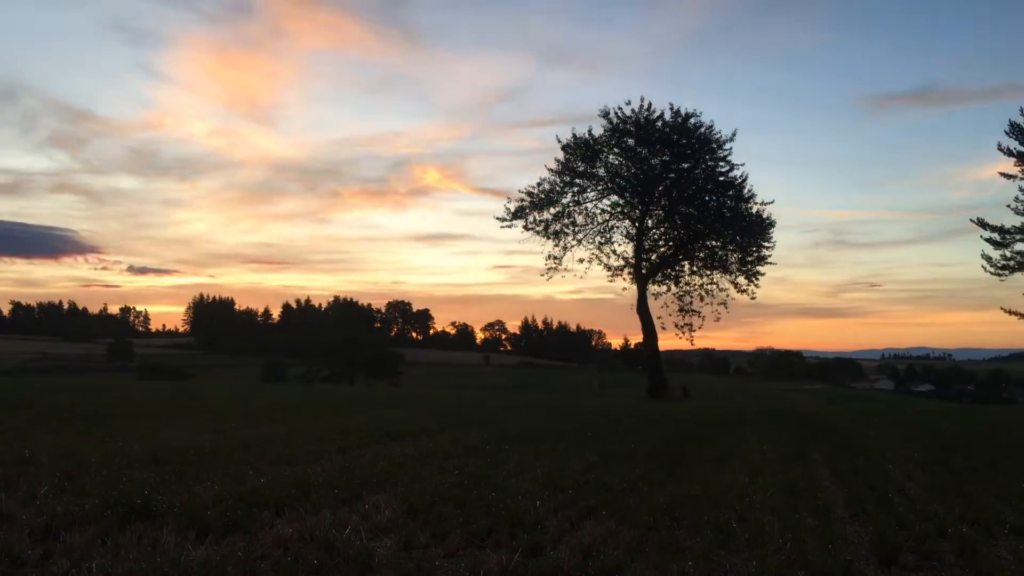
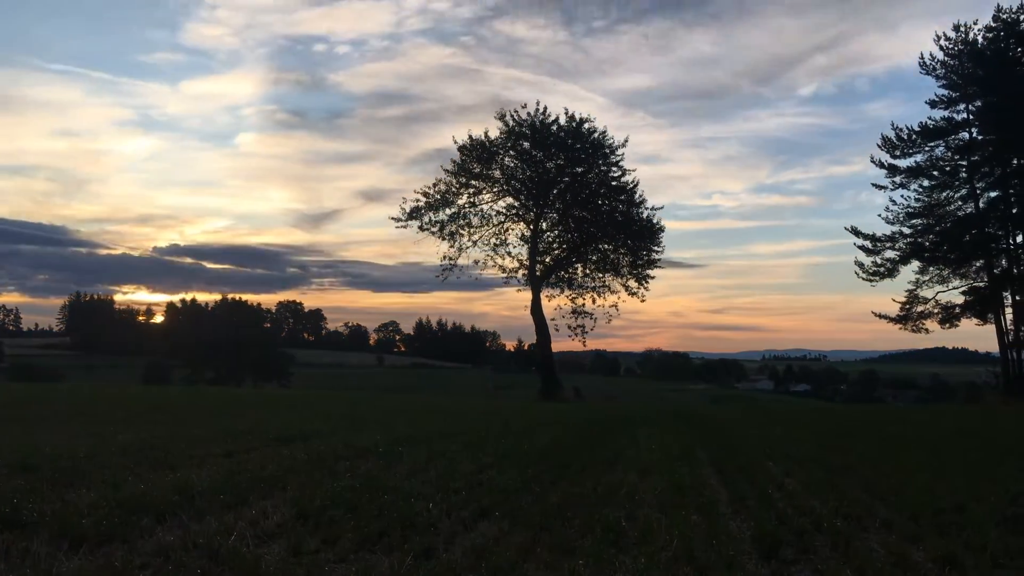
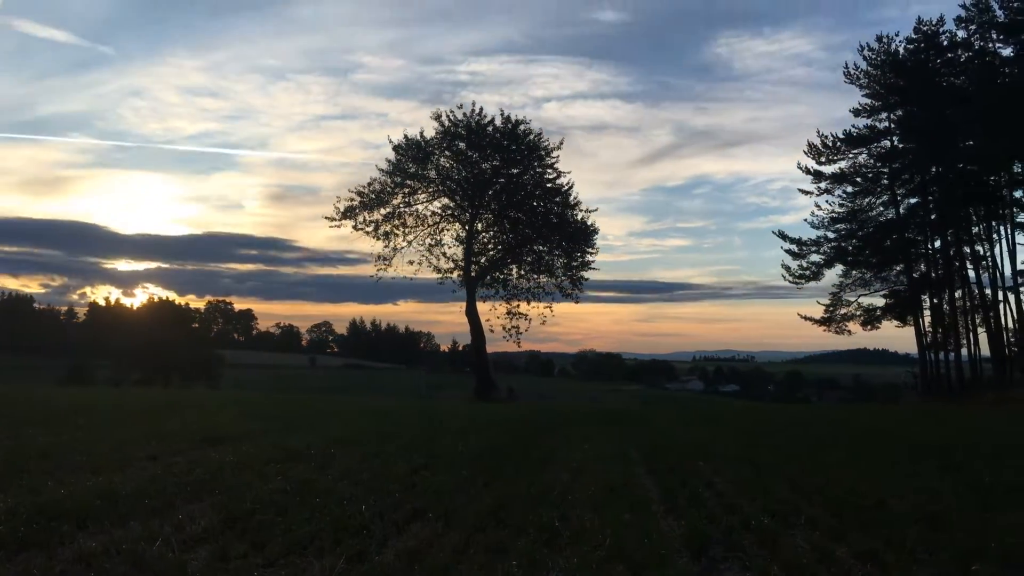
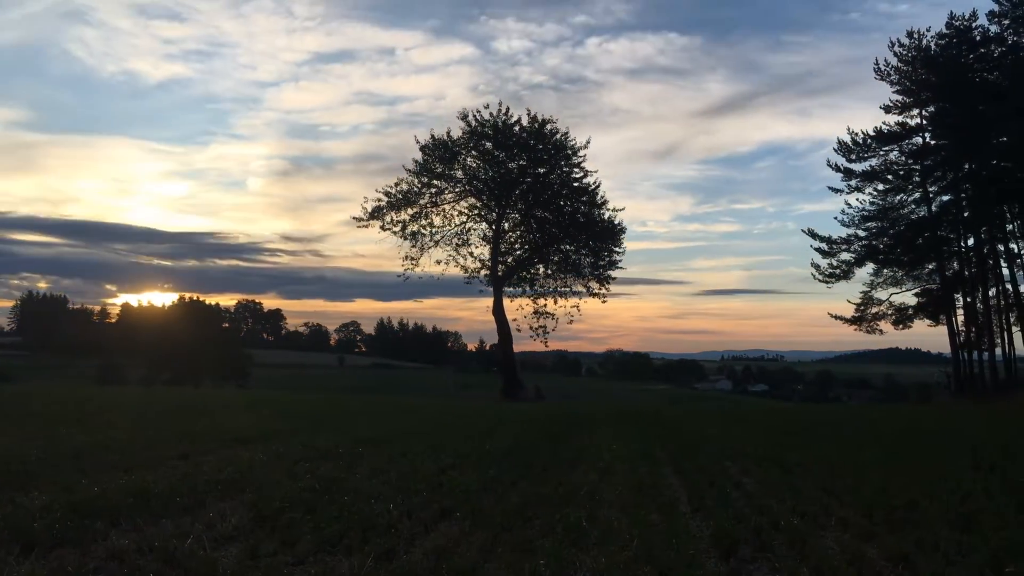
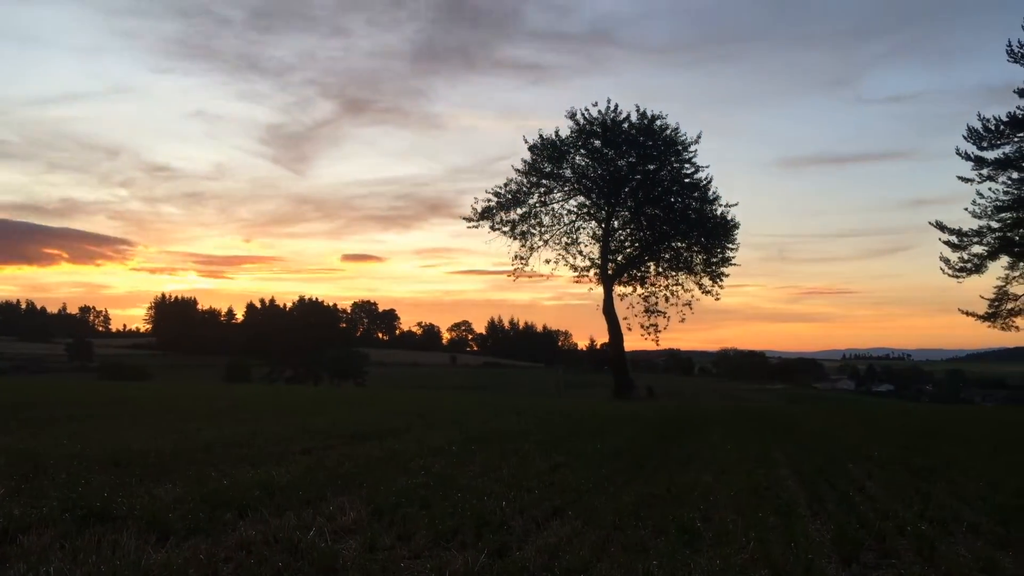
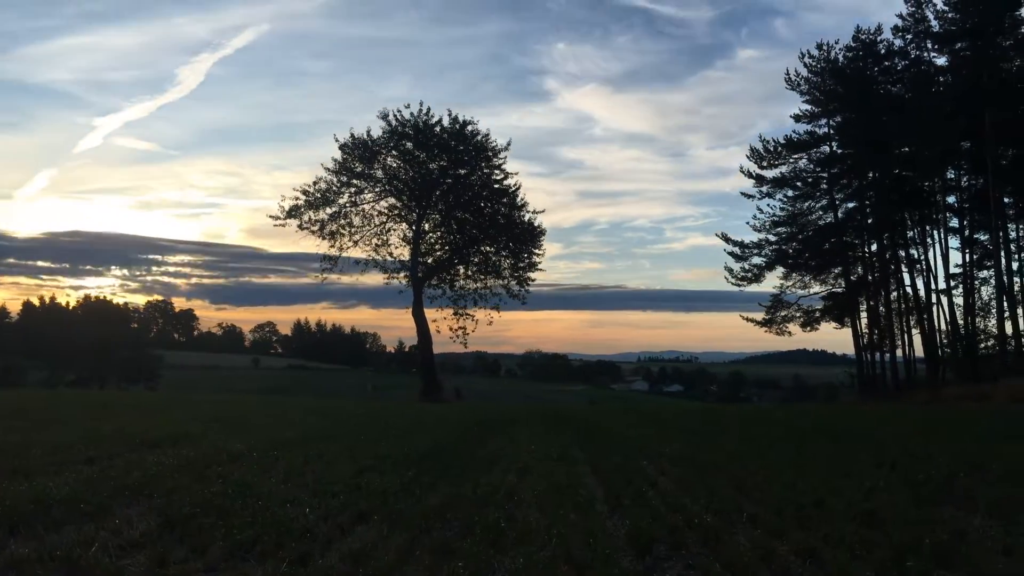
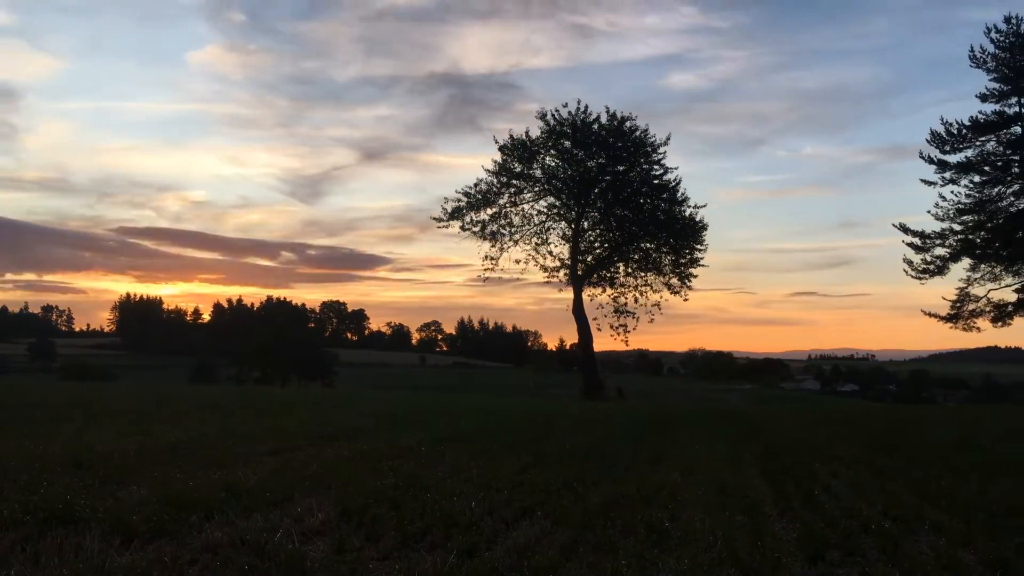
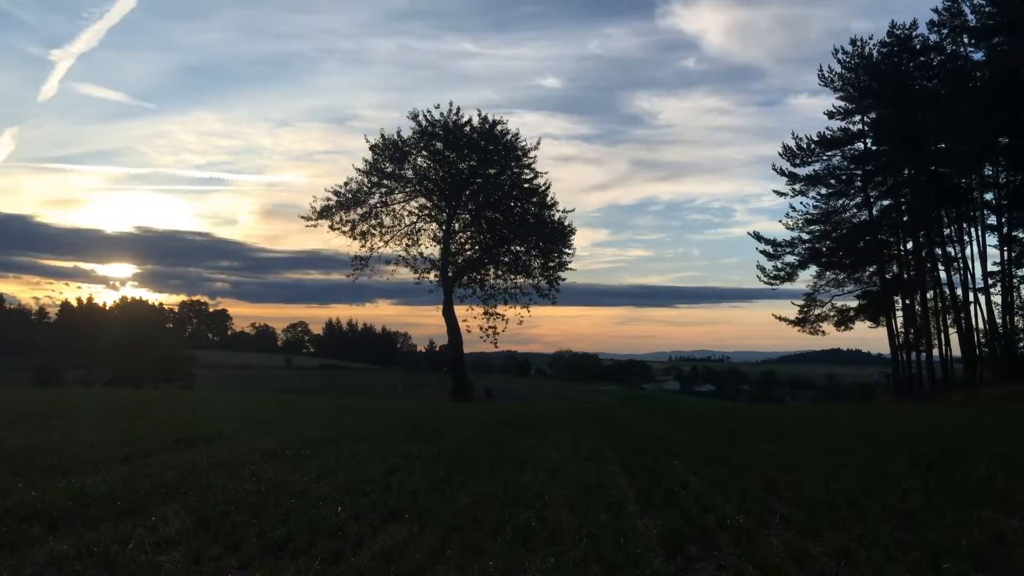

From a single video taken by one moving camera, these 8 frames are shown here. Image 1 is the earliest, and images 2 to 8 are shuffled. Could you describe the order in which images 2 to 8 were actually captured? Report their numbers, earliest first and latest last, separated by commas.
5, 7, 2, 4, 3, 8, 6
